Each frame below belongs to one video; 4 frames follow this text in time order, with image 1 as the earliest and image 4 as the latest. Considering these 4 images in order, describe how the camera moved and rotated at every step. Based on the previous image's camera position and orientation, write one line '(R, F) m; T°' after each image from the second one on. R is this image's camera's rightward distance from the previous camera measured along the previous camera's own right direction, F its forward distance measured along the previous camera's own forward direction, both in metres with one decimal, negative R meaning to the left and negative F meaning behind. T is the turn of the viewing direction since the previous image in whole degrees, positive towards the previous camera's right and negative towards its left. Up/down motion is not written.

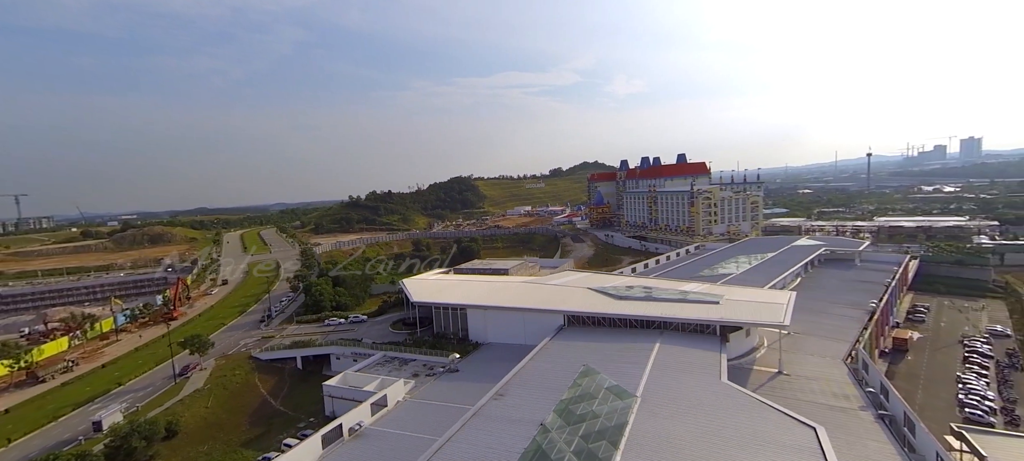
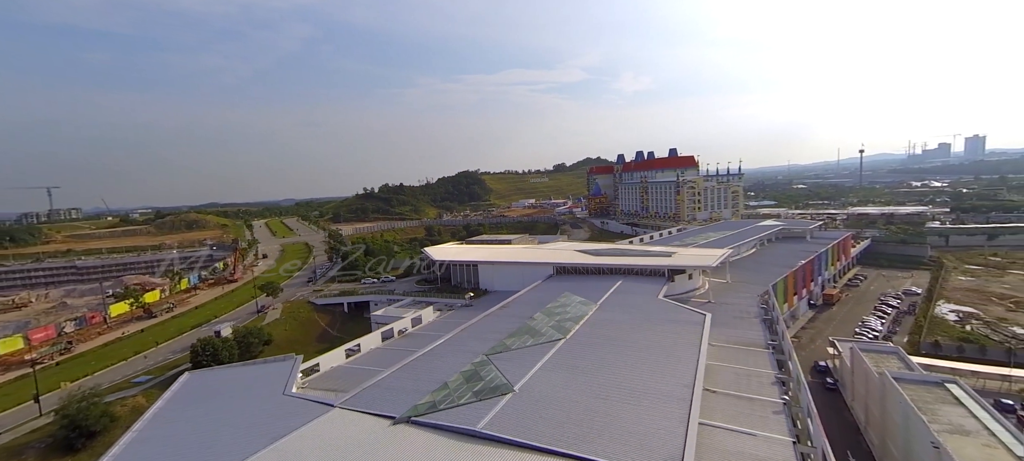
(+0.3, -6.5) m; -1°
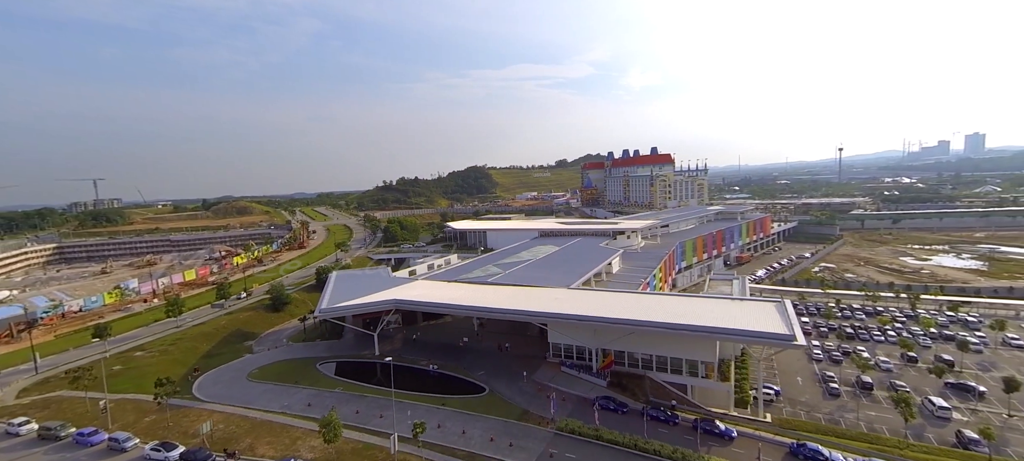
(+0.8, -12.8) m; -1°
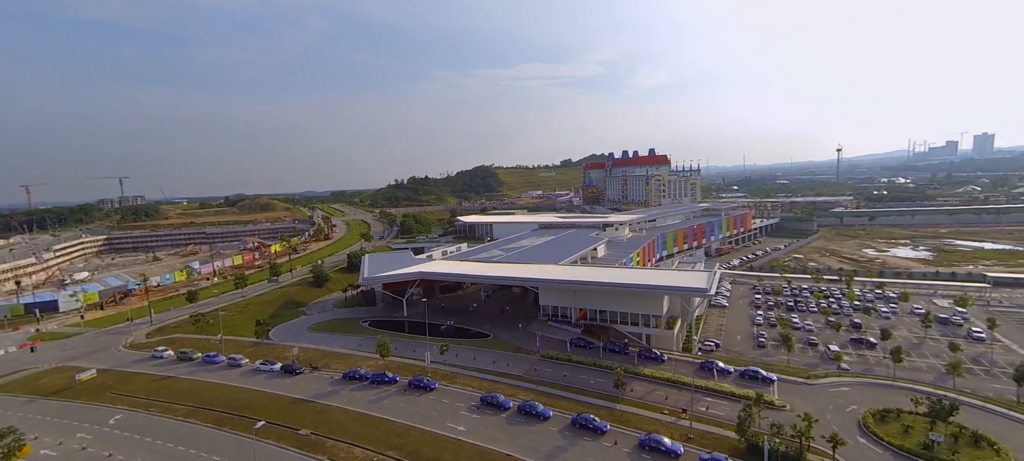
(+0.4, -5.6) m; -1°
